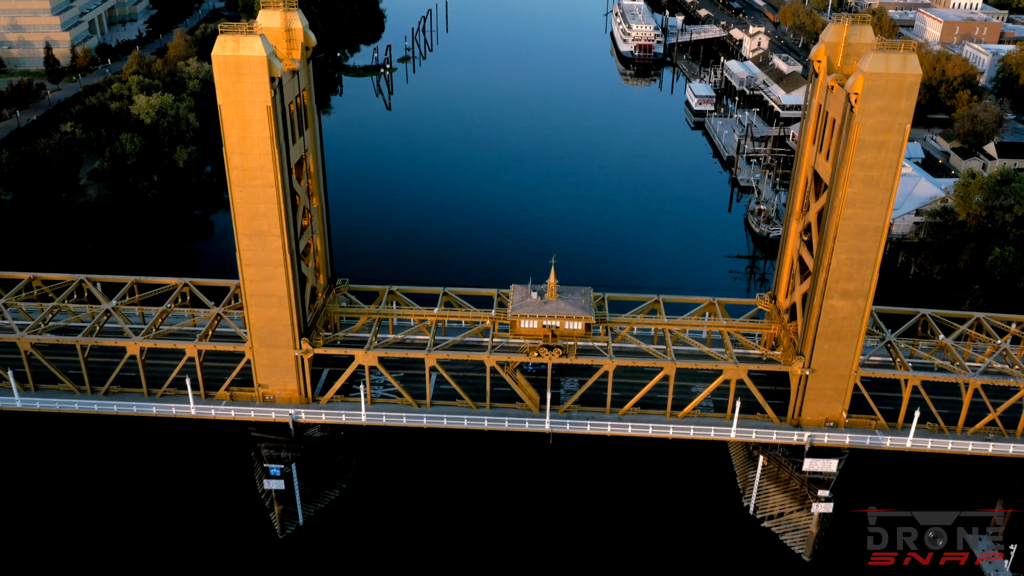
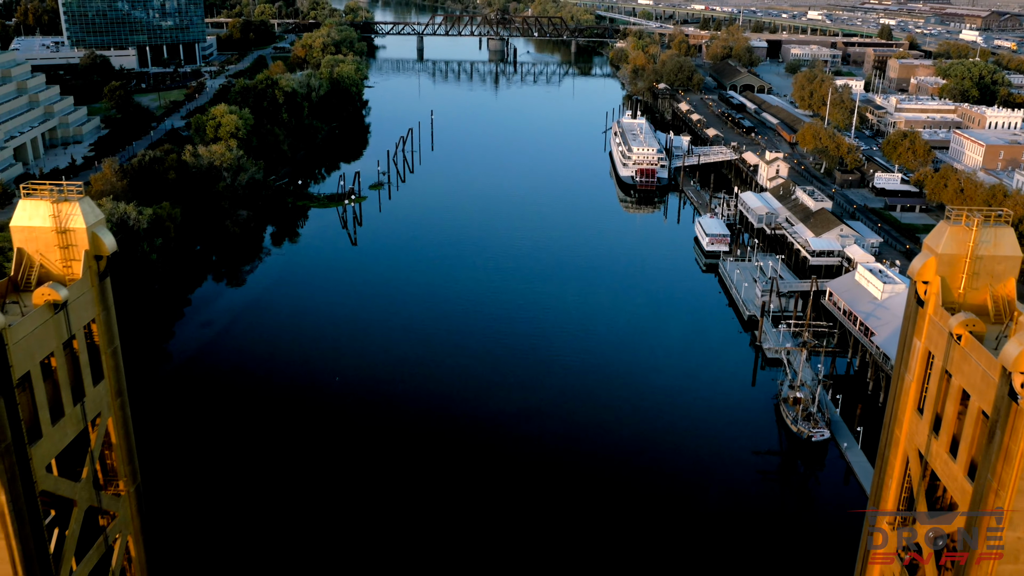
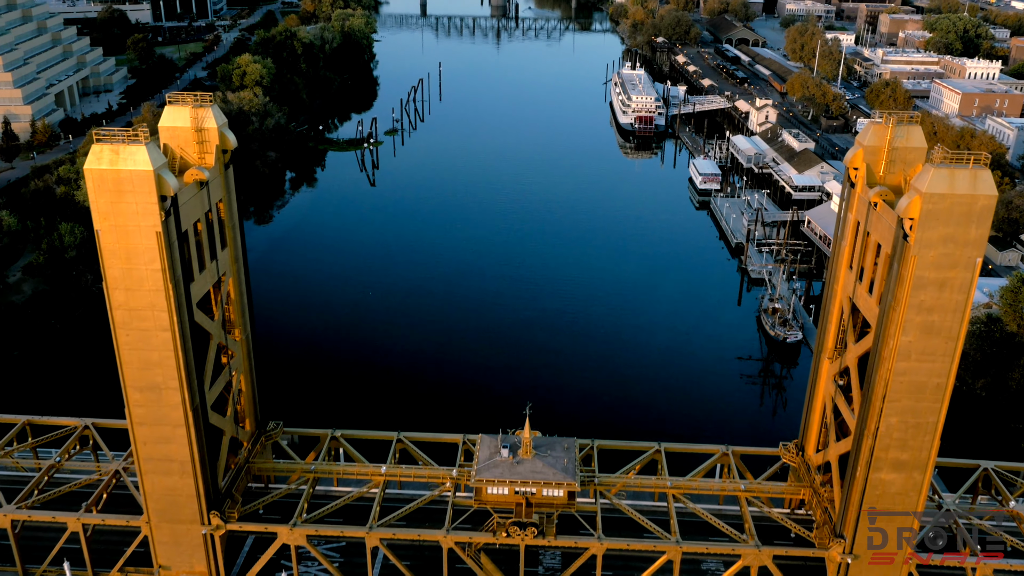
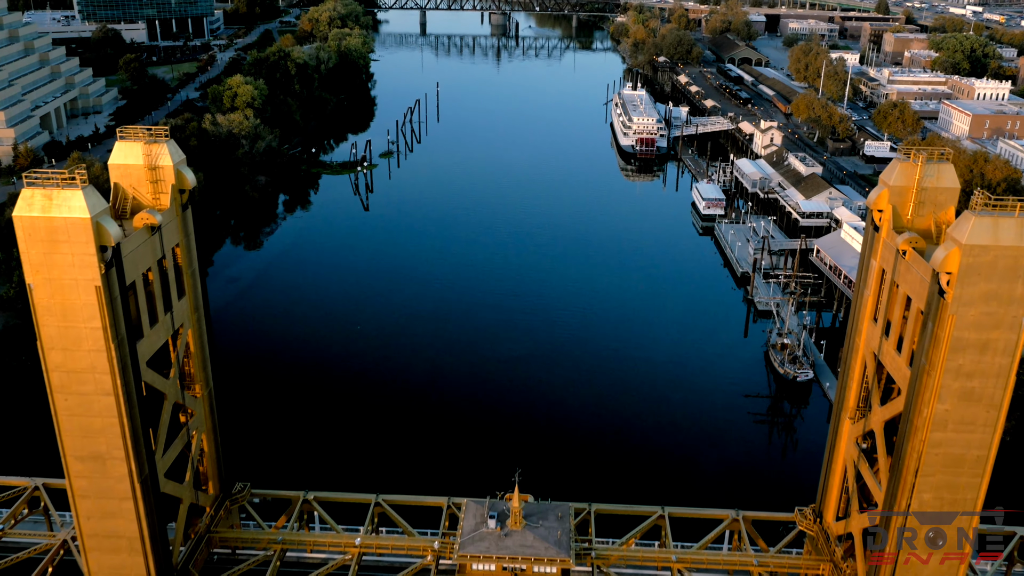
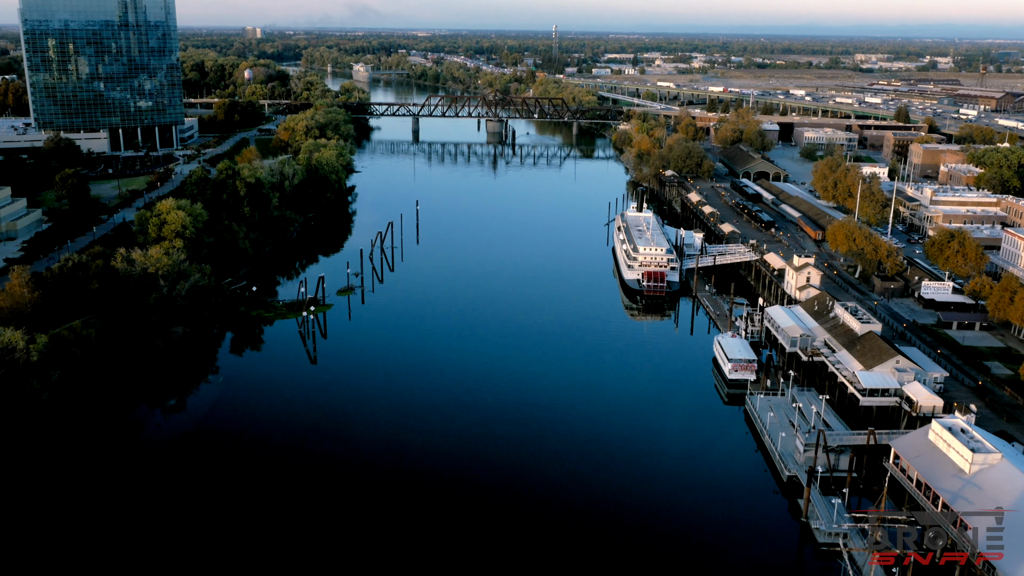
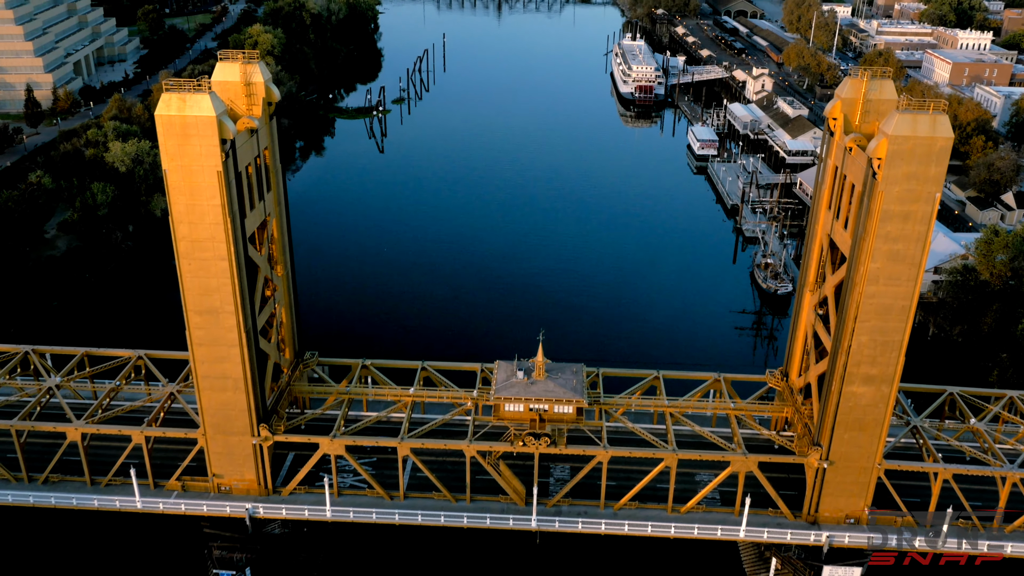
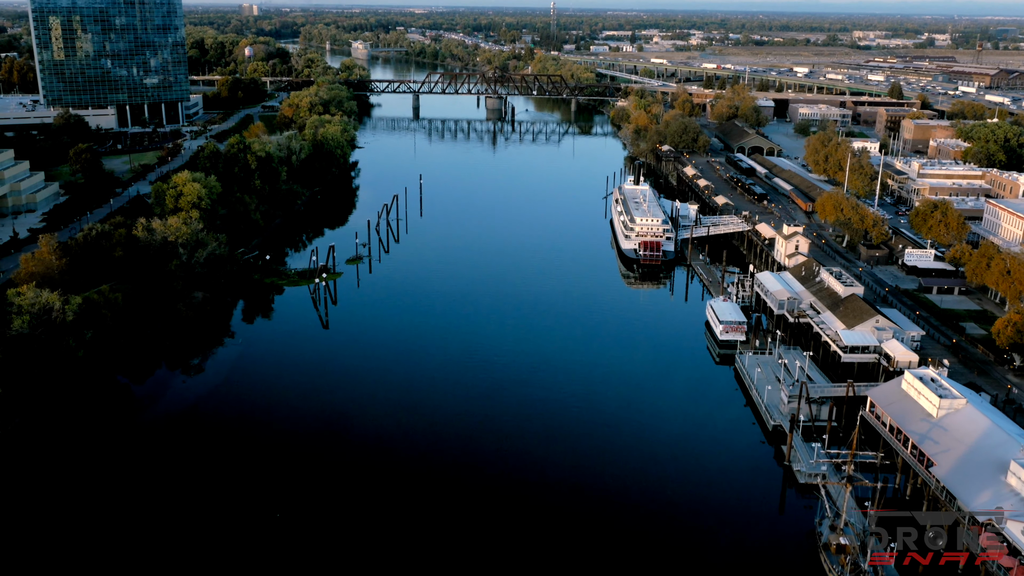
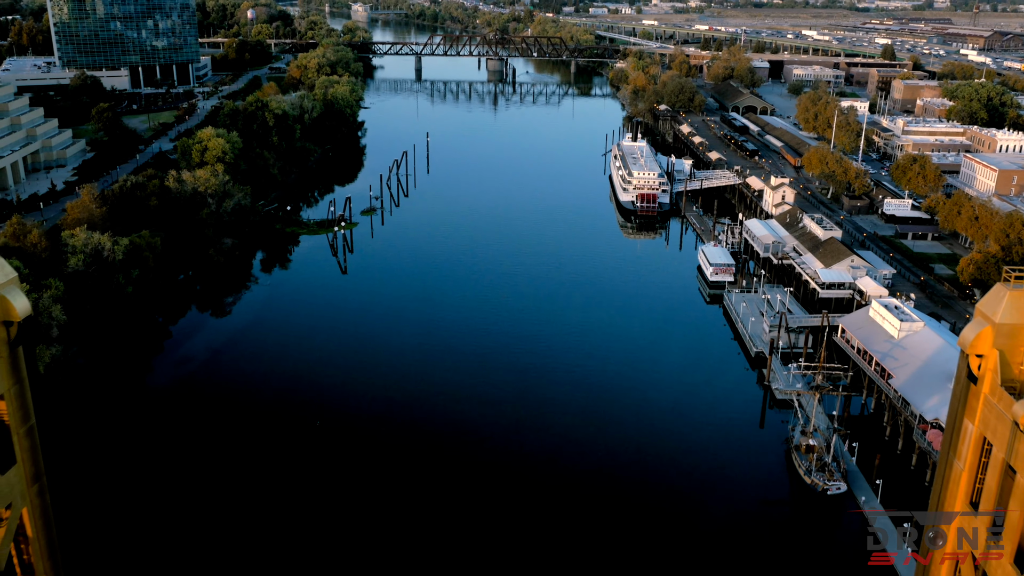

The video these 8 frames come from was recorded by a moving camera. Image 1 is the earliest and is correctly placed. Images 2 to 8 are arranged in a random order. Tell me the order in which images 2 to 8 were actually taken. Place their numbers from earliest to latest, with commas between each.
6, 3, 4, 2, 8, 7, 5
